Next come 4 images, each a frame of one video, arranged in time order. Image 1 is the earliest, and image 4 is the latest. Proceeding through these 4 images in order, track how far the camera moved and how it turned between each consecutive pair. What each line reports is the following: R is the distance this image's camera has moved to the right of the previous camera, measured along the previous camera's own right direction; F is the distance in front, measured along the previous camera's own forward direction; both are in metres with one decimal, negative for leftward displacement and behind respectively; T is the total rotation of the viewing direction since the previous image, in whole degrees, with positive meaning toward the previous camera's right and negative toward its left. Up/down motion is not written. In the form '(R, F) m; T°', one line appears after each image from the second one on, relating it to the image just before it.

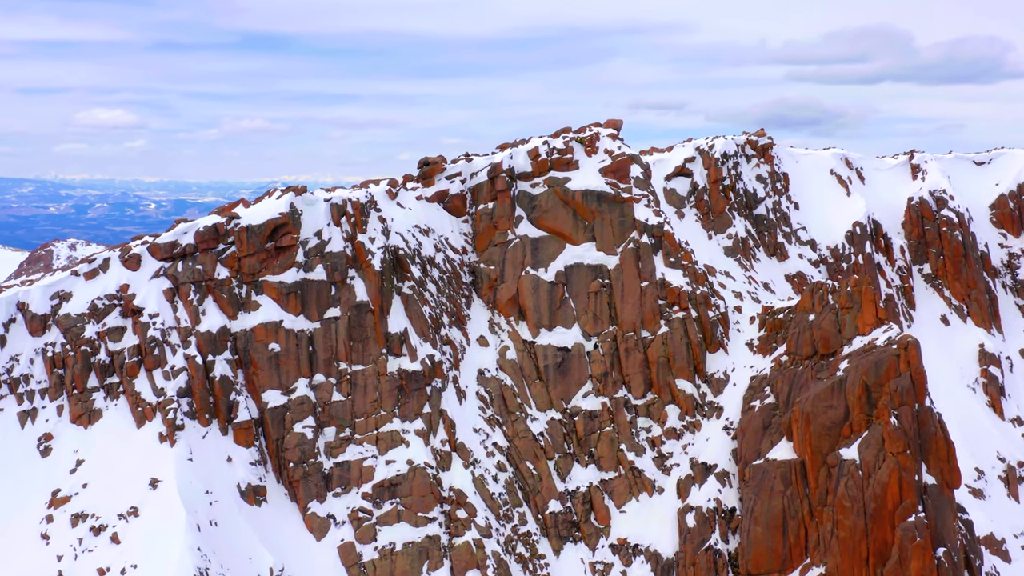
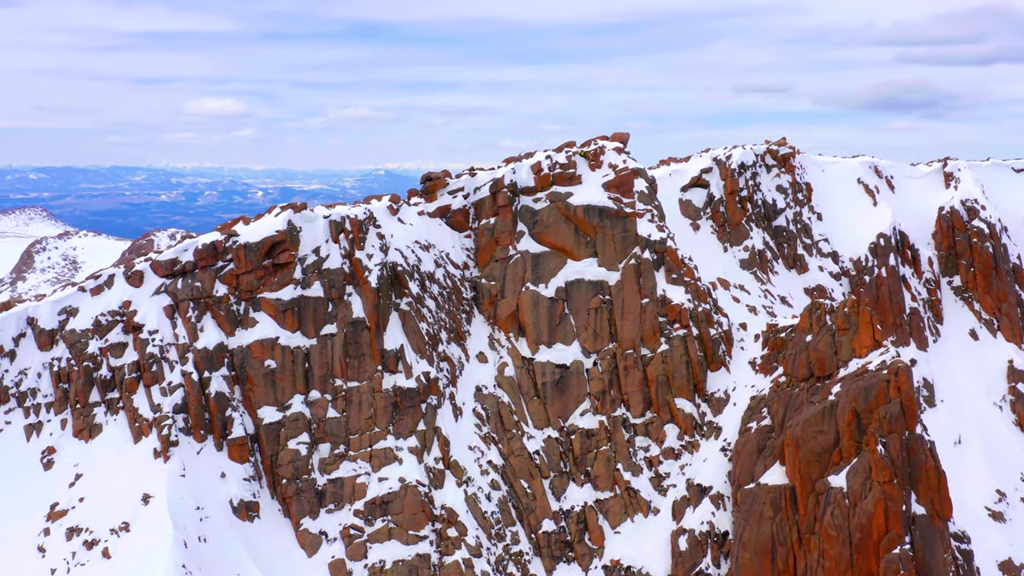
(+4.5, +0.6) m; -3°
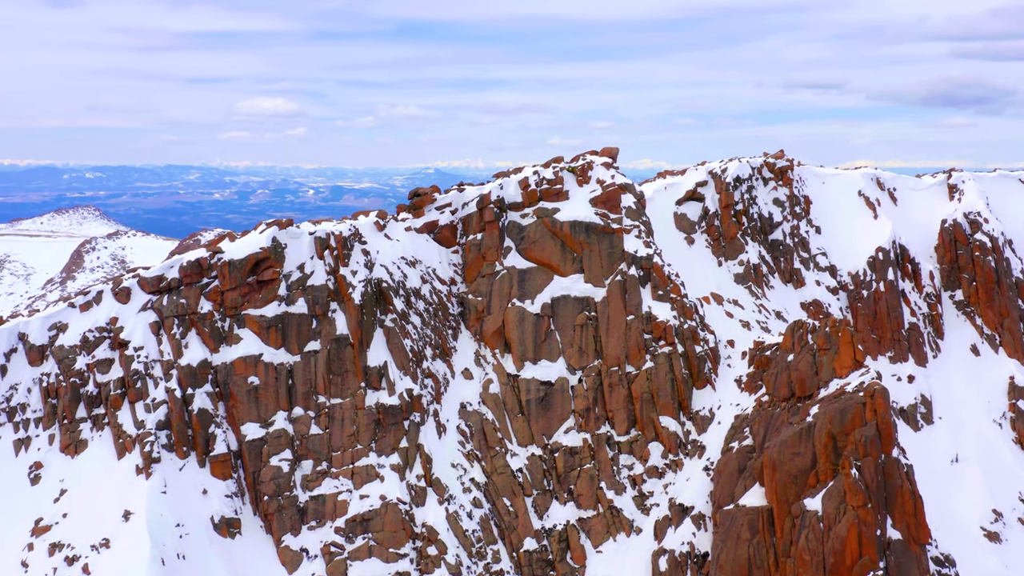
(+3.1, +0.1) m; -1°
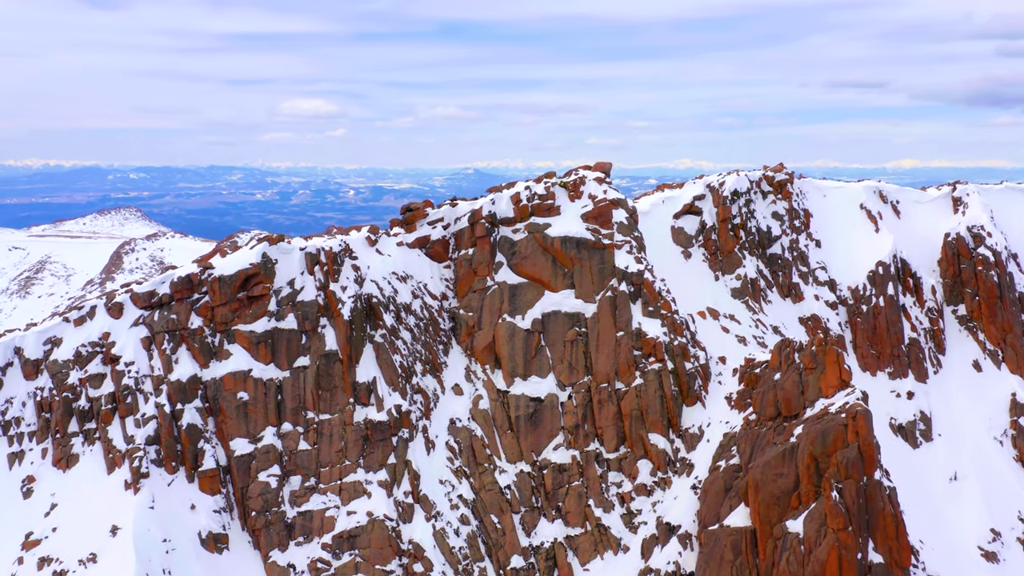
(+2.3, 0.0) m; -1°
